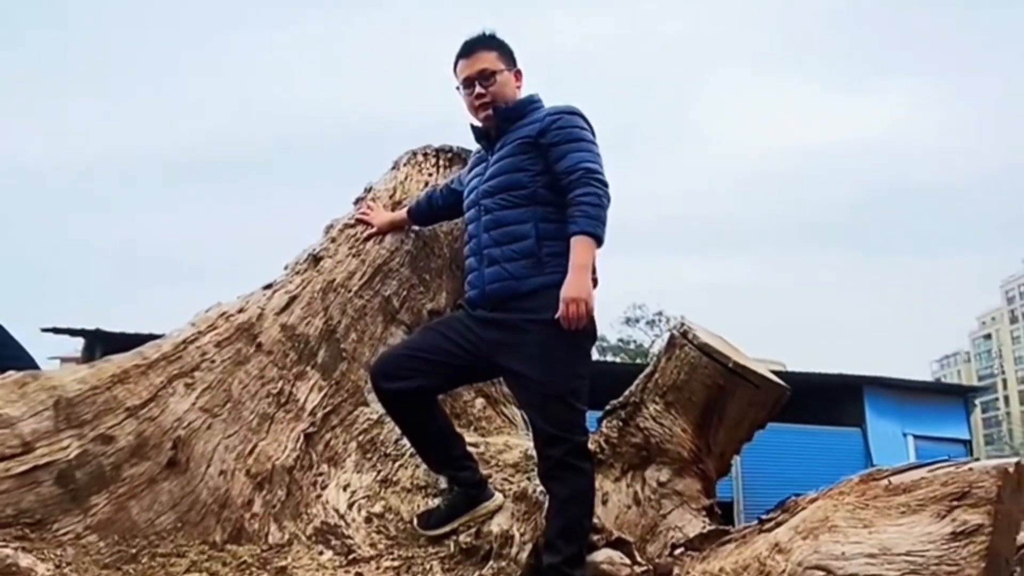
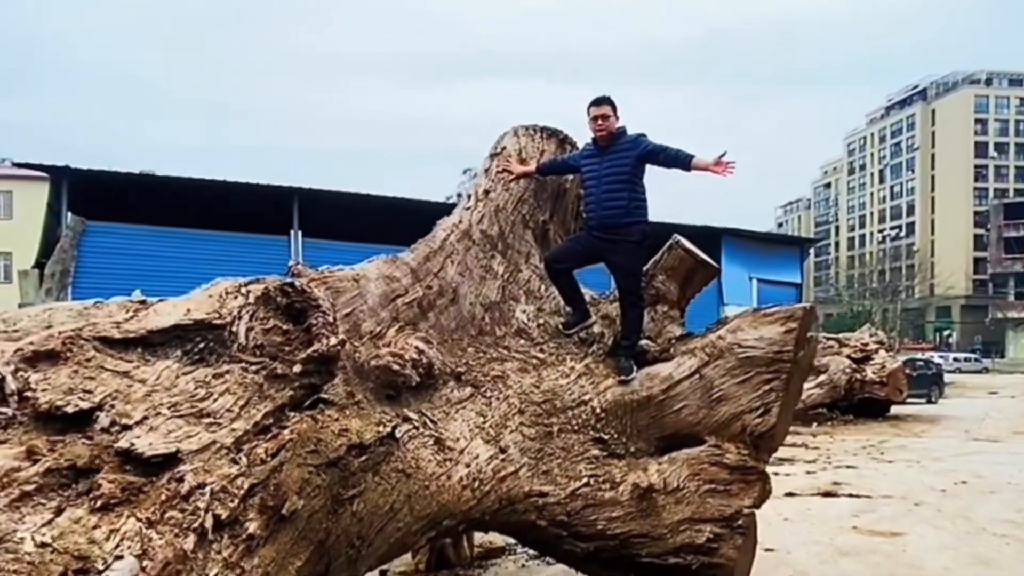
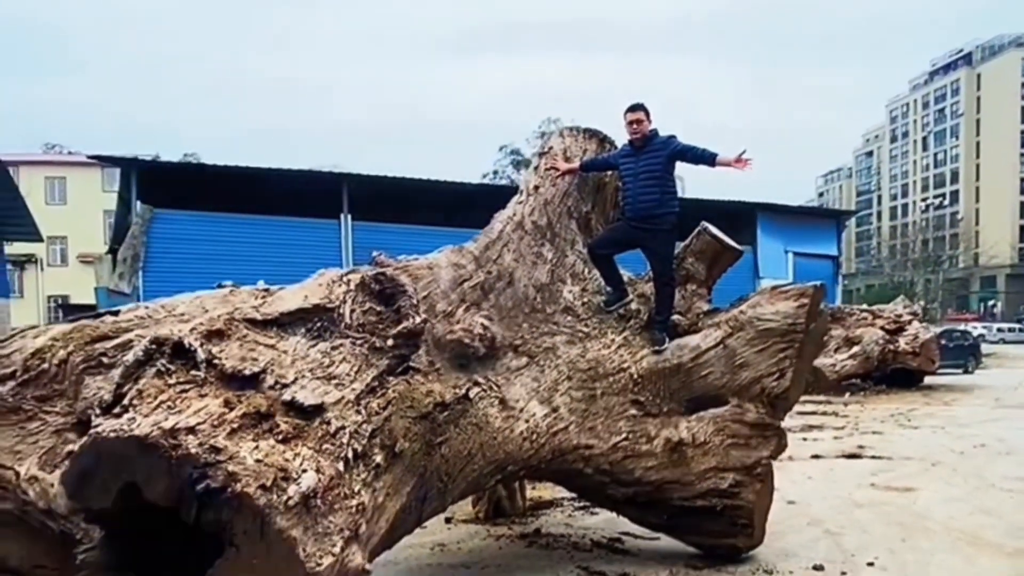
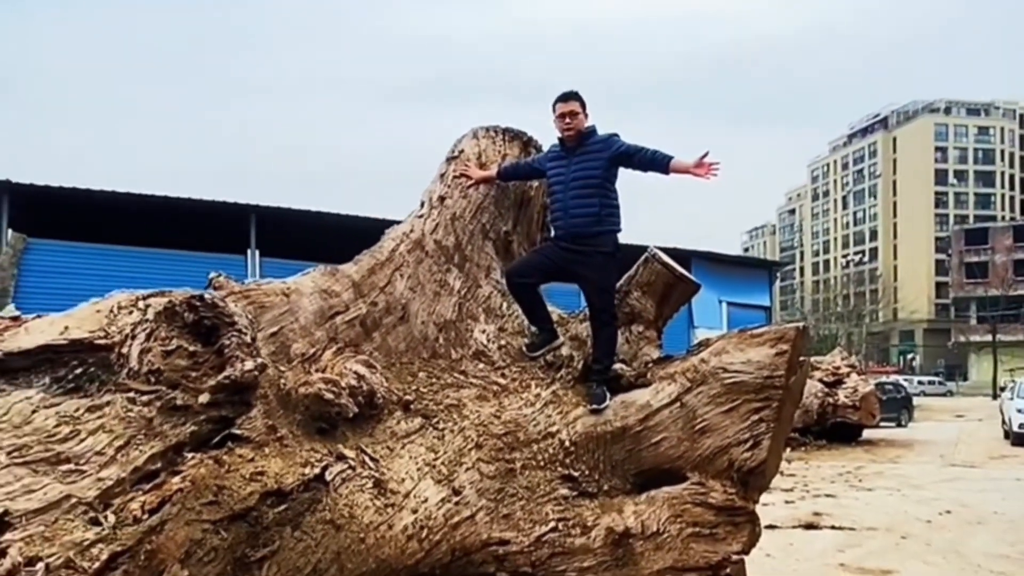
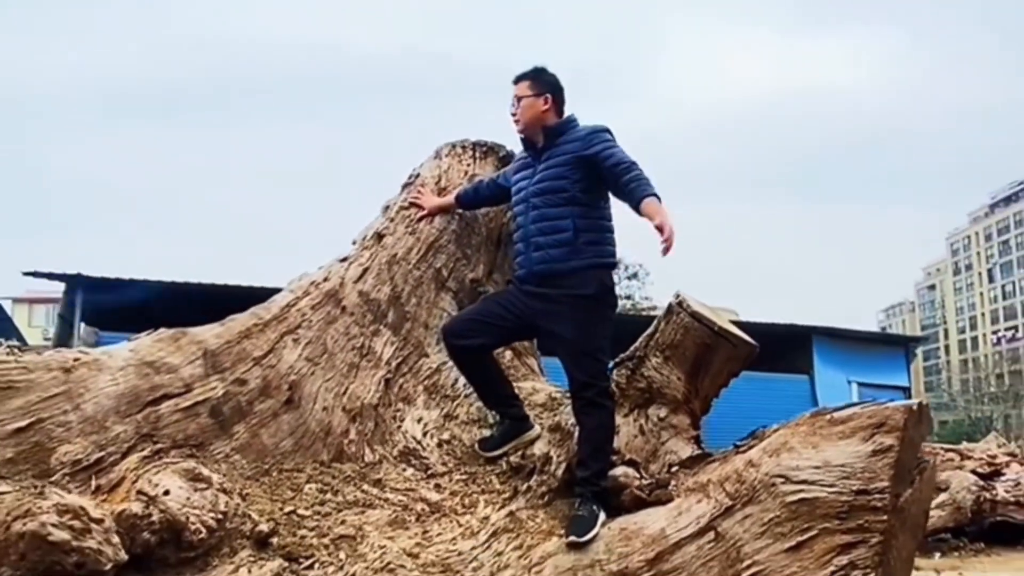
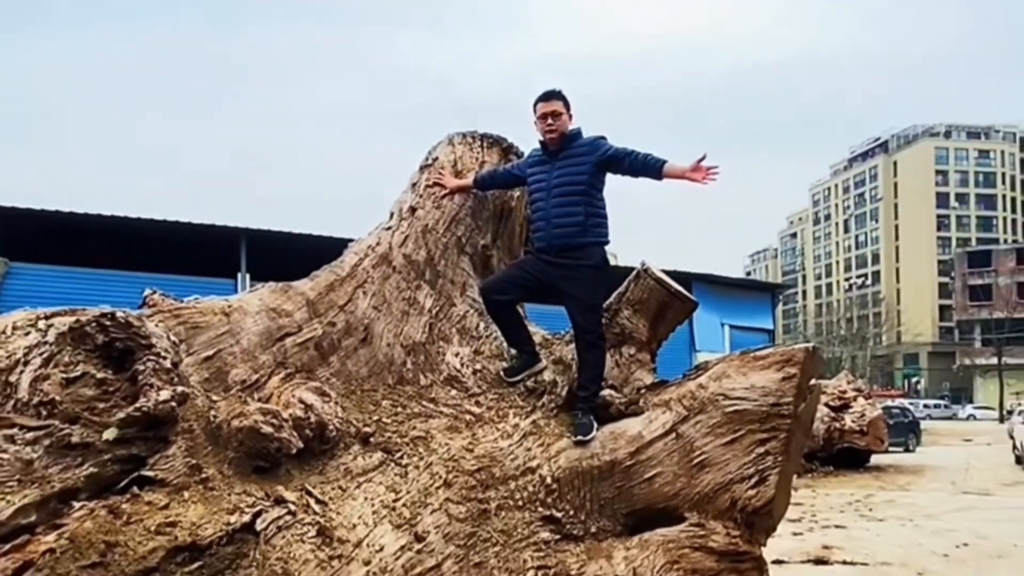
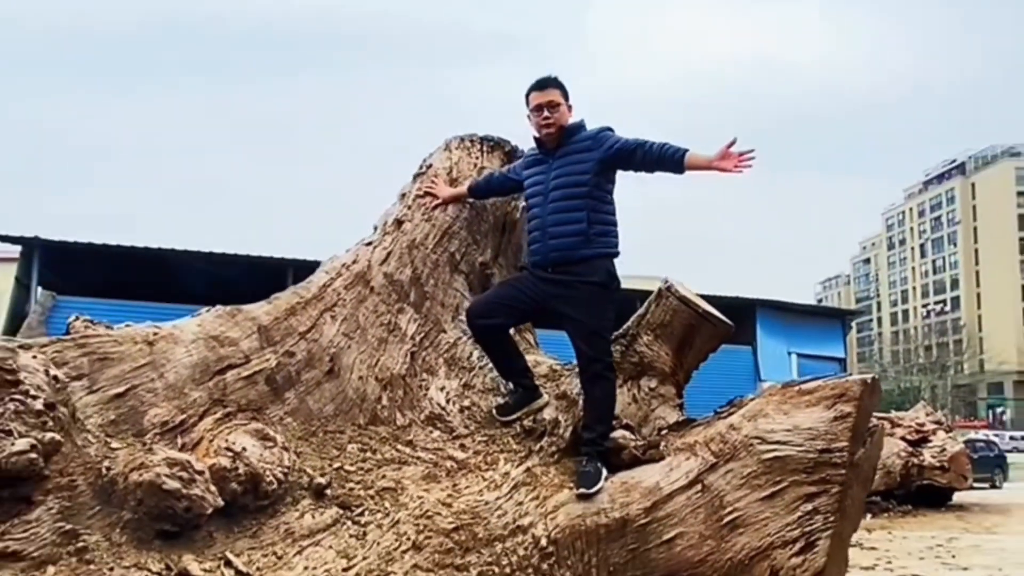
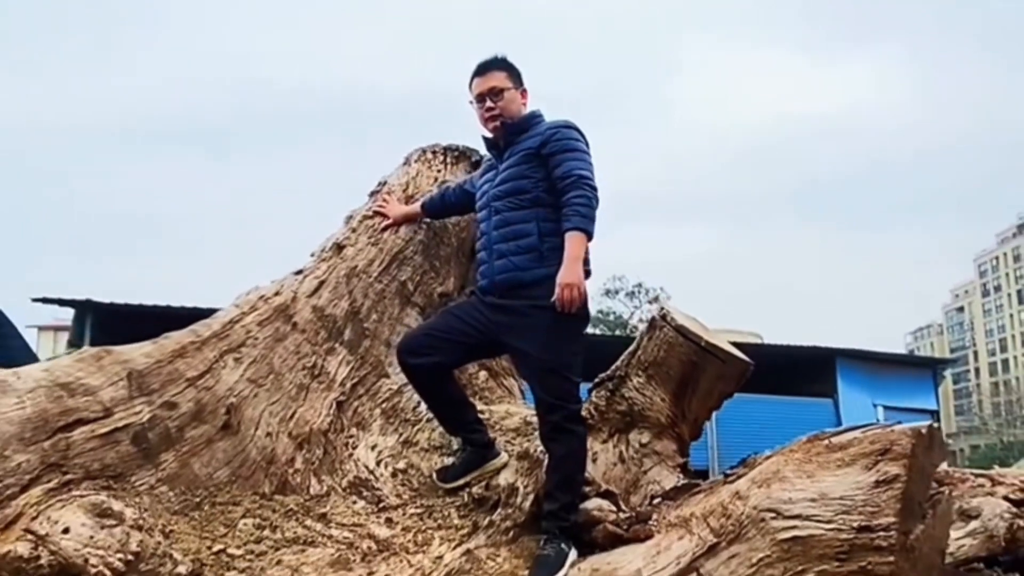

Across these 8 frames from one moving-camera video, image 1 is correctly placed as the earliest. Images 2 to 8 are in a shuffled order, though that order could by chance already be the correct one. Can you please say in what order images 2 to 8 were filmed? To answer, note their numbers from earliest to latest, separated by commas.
8, 5, 7, 6, 4, 2, 3
